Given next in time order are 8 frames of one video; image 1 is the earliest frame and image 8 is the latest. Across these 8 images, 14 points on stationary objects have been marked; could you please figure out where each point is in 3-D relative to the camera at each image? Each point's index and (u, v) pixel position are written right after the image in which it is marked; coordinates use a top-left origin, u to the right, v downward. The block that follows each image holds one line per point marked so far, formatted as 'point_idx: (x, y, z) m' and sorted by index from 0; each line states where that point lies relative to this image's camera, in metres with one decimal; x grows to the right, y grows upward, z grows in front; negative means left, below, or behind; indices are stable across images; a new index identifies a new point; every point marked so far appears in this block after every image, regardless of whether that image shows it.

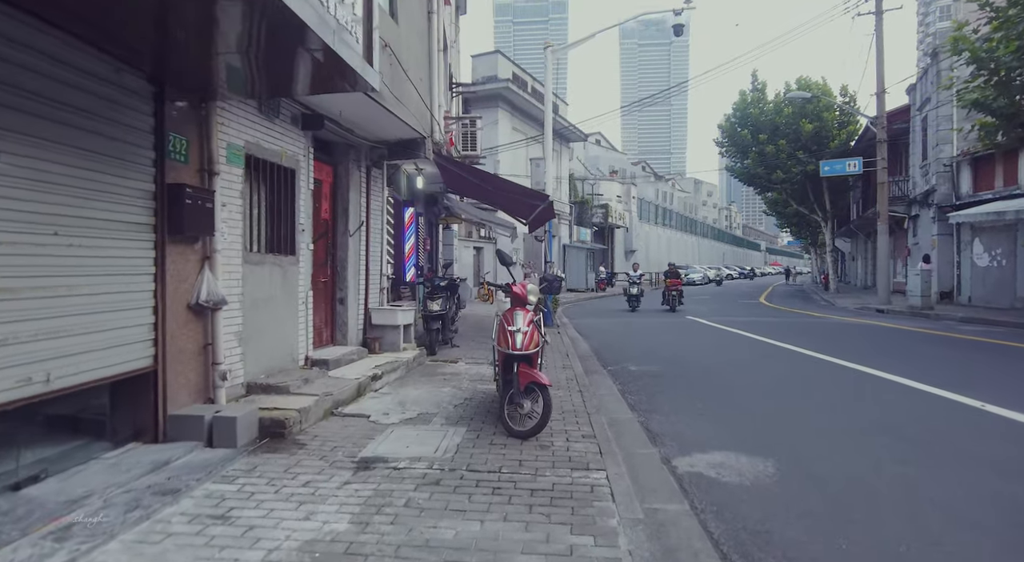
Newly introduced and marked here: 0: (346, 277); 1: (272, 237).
0: (-2.2, +0.1, +8.5) m
1: (-2.5, +0.5, +6.6) m
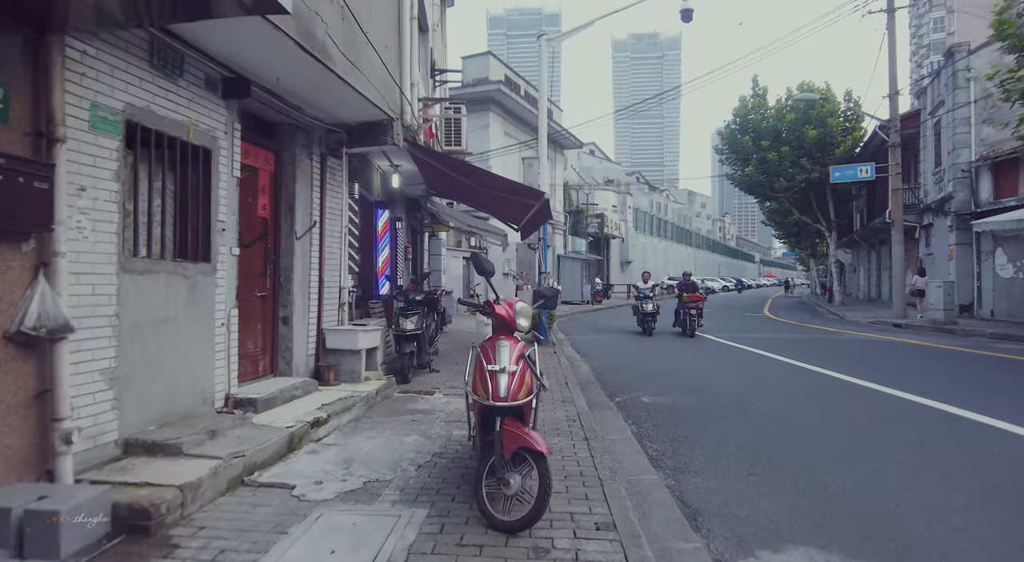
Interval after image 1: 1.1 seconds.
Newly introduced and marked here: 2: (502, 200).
0: (-2.4, -0.1, +6.8) m
1: (-2.6, +0.3, +4.9) m
2: (-0.3, +1.5, +10.5) m
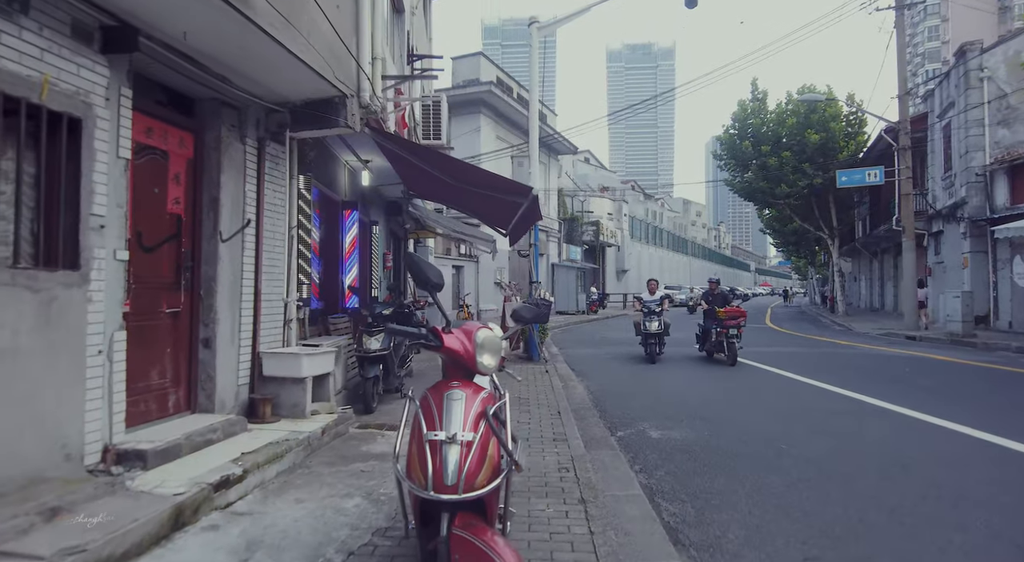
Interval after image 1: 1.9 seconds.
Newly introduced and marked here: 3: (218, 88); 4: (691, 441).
0: (-2.6, -0.2, +5.4) m
1: (-2.8, +0.3, +3.6) m
2: (-0.5, +1.3, +9.2) m
3: (-2.5, +1.7, +5.4) m
4: (+1.8, -1.6, +6.5) m
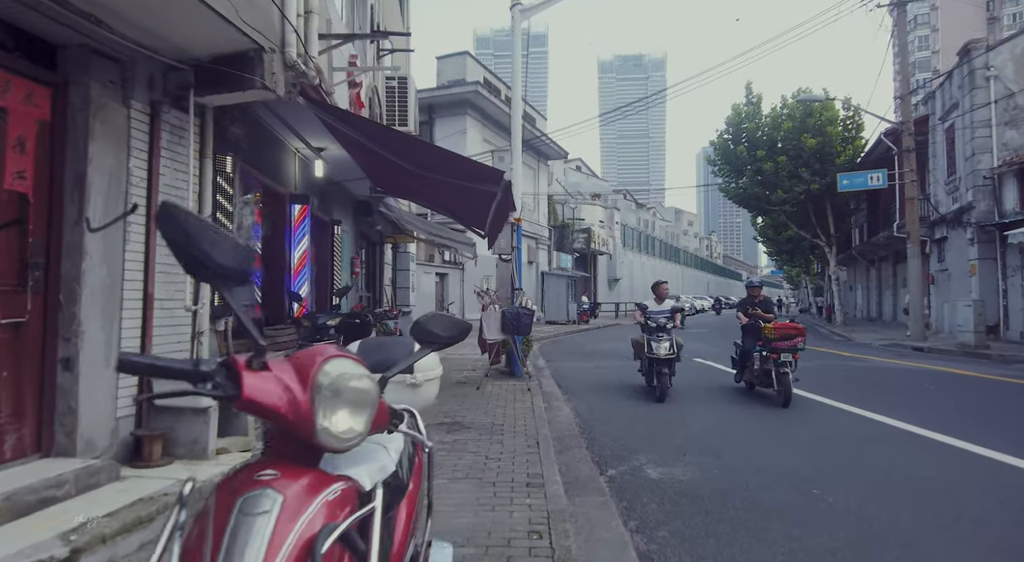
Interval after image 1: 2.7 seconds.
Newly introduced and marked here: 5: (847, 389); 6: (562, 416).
0: (-2.8, -0.2, +4.1) m
1: (-3.1, +0.3, +2.3) m
2: (-0.8, +1.2, +7.9) m
3: (-2.8, +1.6, +4.1) m
4: (+1.5, -1.7, +5.2) m
5: (+6.4, -2.1, +12.0) m
6: (+0.7, -1.8, +8.3) m
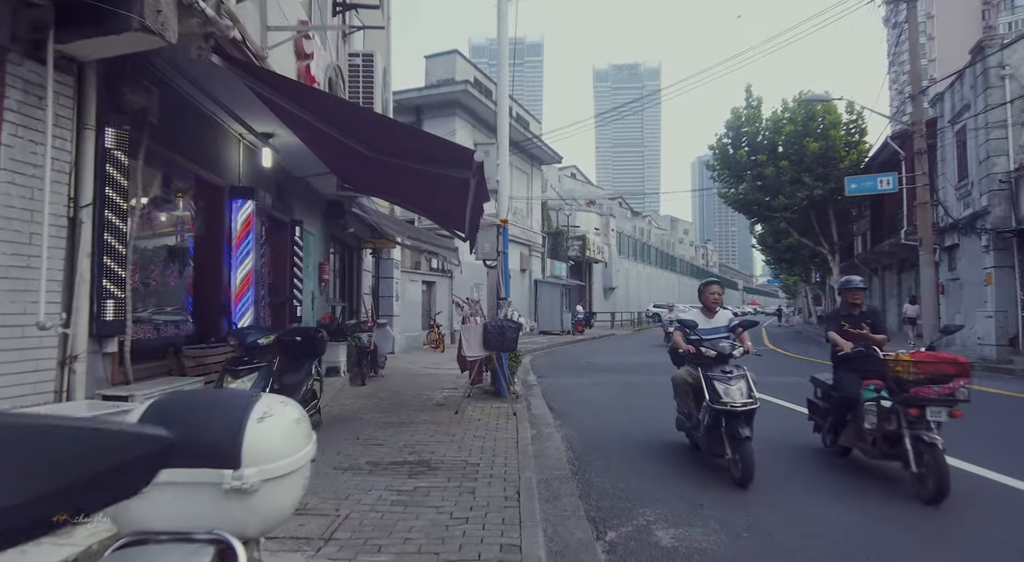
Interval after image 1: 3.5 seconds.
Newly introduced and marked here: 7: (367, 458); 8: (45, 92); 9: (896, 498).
0: (-3.0, -0.2, +2.9) m
1: (-3.2, +0.3, +1.0) m
2: (-1.0, +1.2, +6.7) m
3: (-3.0, +1.6, +2.9) m
4: (+1.3, -1.7, +3.9) m
5: (+6.1, -2.2, +10.8) m
6: (+0.4, -1.9, +7.0) m
7: (-1.4, -1.7, +6.1) m
8: (-2.8, +1.1, +3.8) m
9: (+3.1, -1.7, +5.1) m
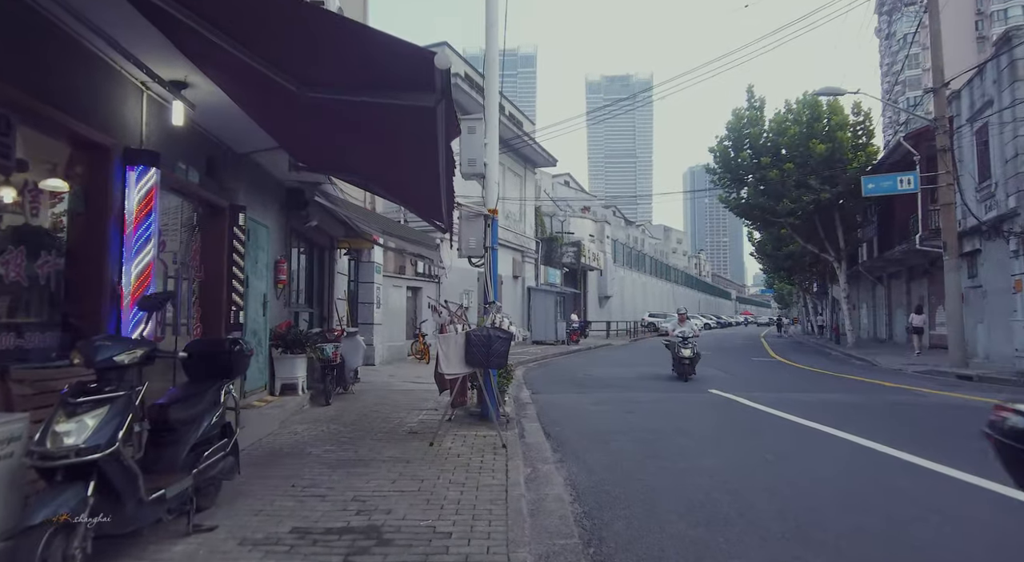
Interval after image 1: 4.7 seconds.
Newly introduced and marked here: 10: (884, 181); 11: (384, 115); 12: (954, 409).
0: (-3.1, -0.1, +1.1) m
1: (-3.3, +0.4, -0.7) m
2: (-1.1, +1.2, +5.0) m
3: (-3.0, +1.7, +1.2) m
4: (+1.3, -1.6, +2.2) m
5: (+6.0, -2.3, +9.1) m
6: (+0.3, -1.8, +5.3) m
7: (-1.5, -1.7, +4.3) m
8: (-2.9, +1.2, +2.1) m
9: (+3.0, -1.7, +3.4) m
10: (+11.8, +3.2, +20.0) m
11: (-1.0, +1.1, +5.2) m
12: (+8.0, -2.3, +11.4) m
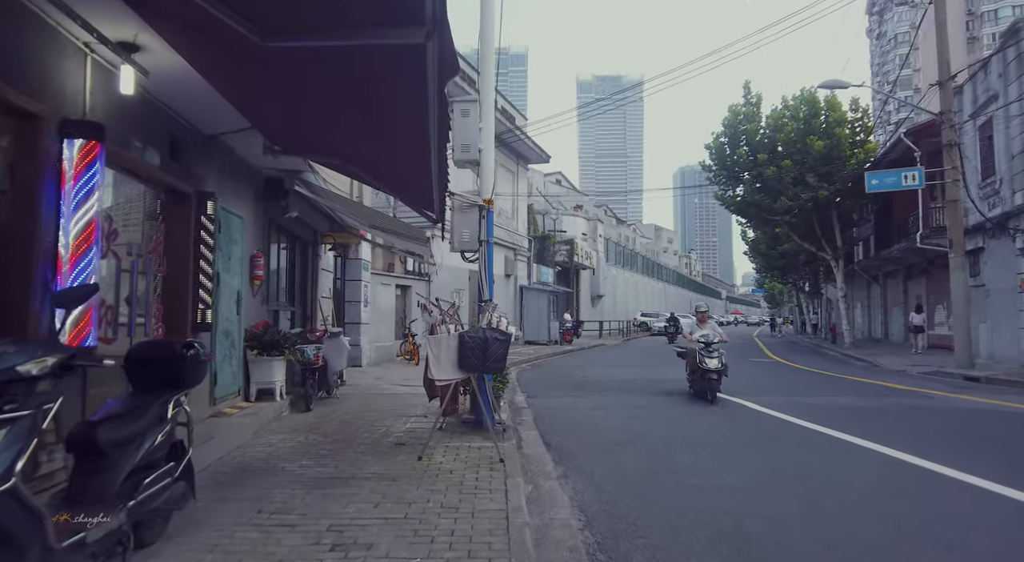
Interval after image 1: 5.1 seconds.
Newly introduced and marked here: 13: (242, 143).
0: (-3.0, -0.1, +0.4) m
1: (-3.2, +0.5, -1.5) m
2: (-1.1, +1.3, +4.3) m
3: (-2.9, +1.8, +0.4) m
4: (+1.3, -1.6, +1.5) m
5: (+5.9, -2.2, +8.5) m
6: (+0.3, -1.8, +4.6) m
7: (-1.5, -1.6, +3.6) m
8: (-2.8, +1.3, +1.4) m
9: (+3.0, -1.6, +2.7) m
10: (+11.6, +3.2, +19.4) m
11: (-1.0, +1.2, +4.5) m
12: (+7.9, -2.3, +10.8) m
13: (-3.2, +1.6, +7.4) m
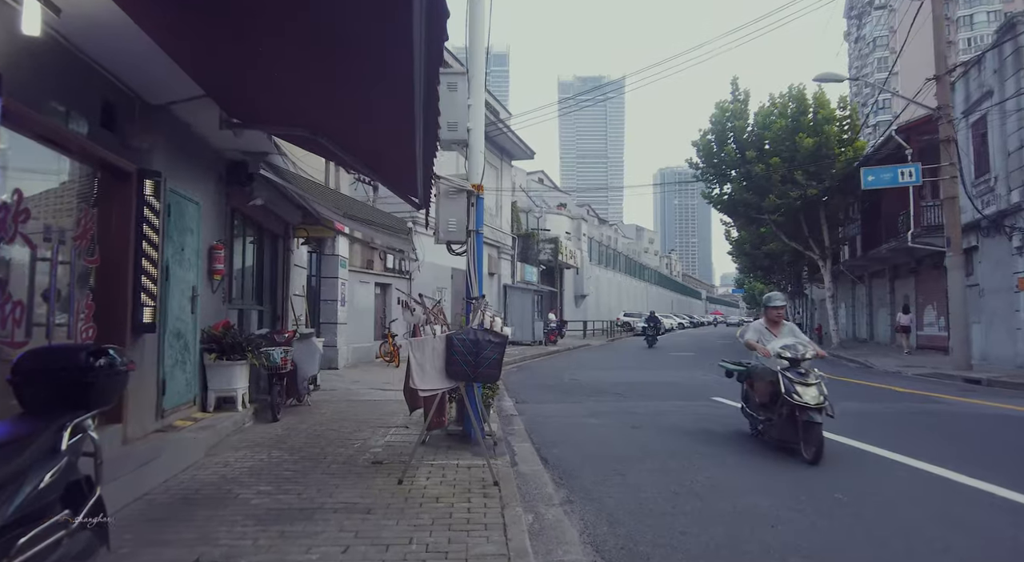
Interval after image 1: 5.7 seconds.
0: (-2.9, 0.0, -0.6) m
1: (-3.0, +0.5, -2.4) m
2: (-1.1, +1.3, +3.4) m
3: (-2.8, +1.8, -0.5) m
4: (+1.4, -1.6, +0.7) m
5: (+5.8, -2.2, +7.8) m
6: (+0.4, -1.7, +3.7) m
7: (-1.4, -1.6, +2.7) m
8: (-2.7, +1.3, +0.4) m
9: (+3.1, -1.6, +2.0) m
10: (+11.2, +3.2, +18.9) m
11: (-0.9, +1.2, +3.6) m
12: (+7.7, -2.3, +10.2) m
13: (-3.2, +1.7, +6.5) m
